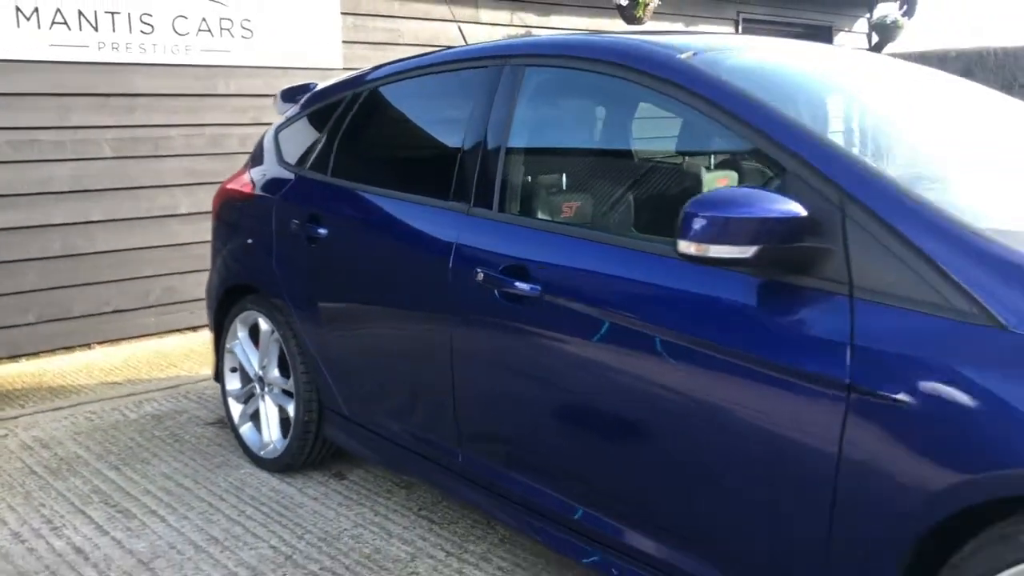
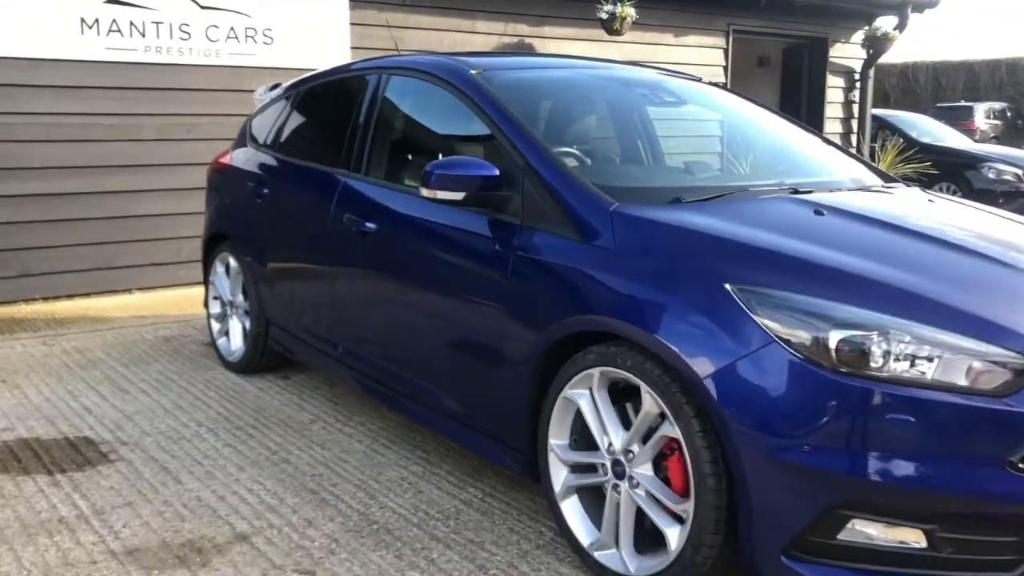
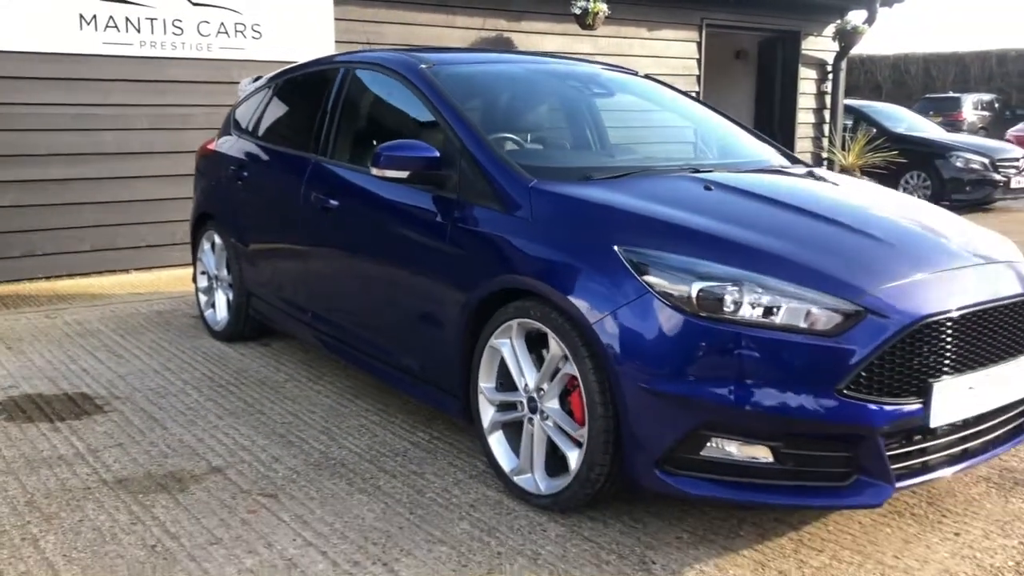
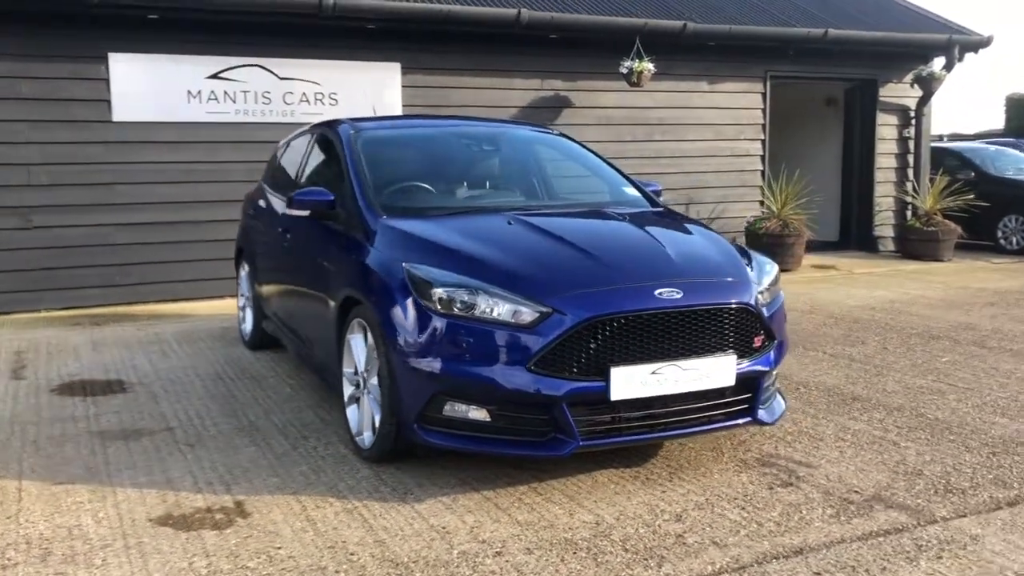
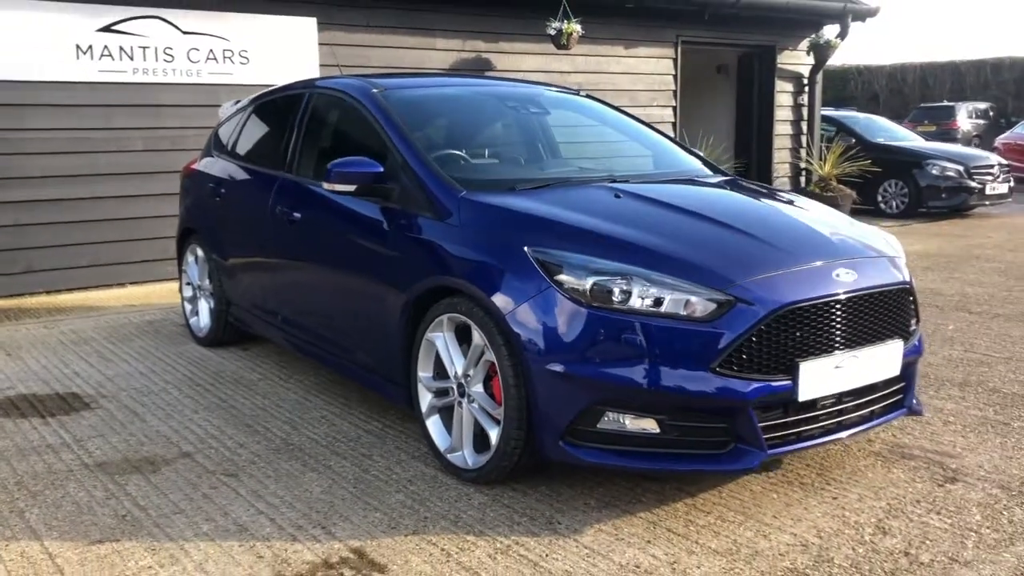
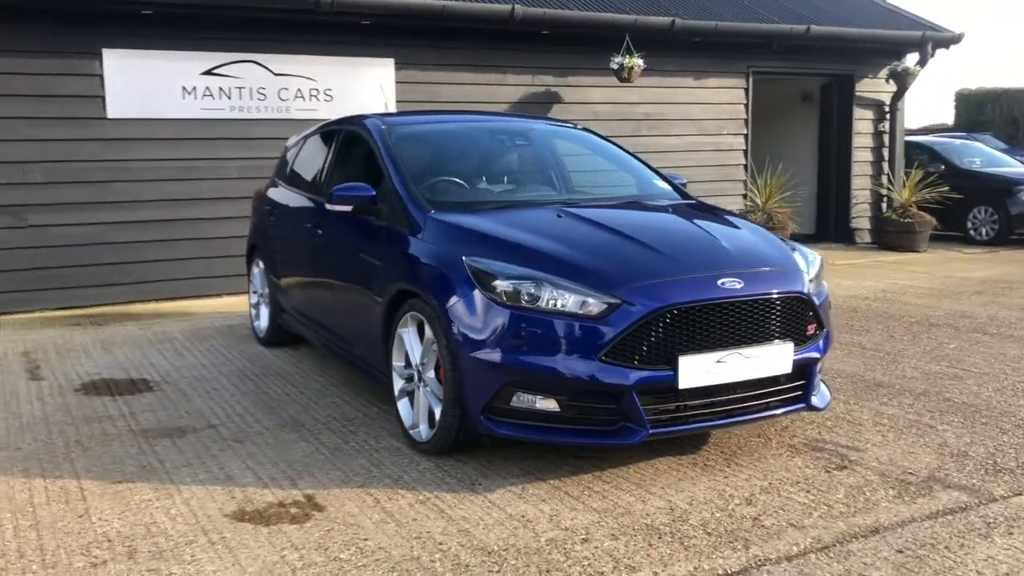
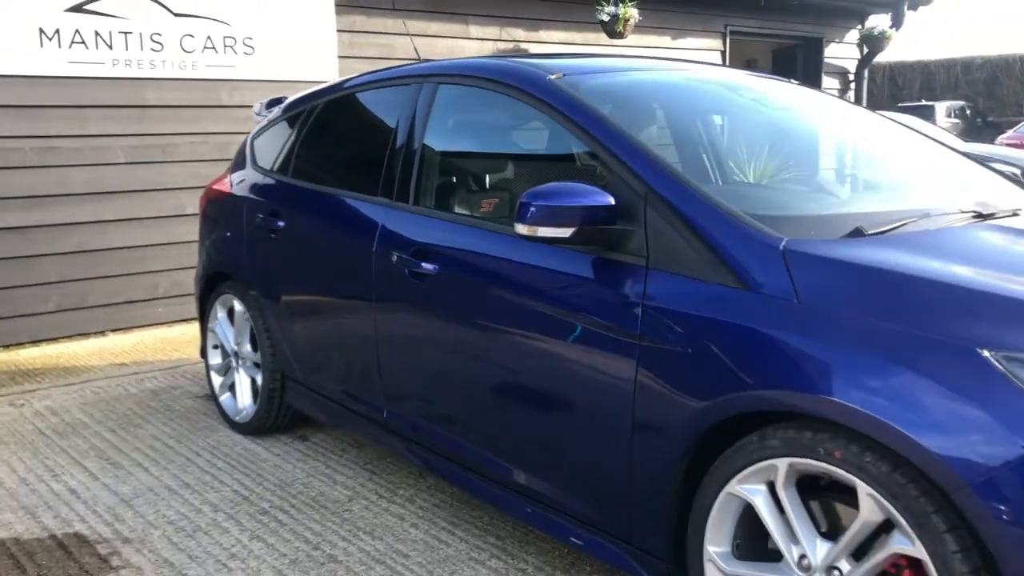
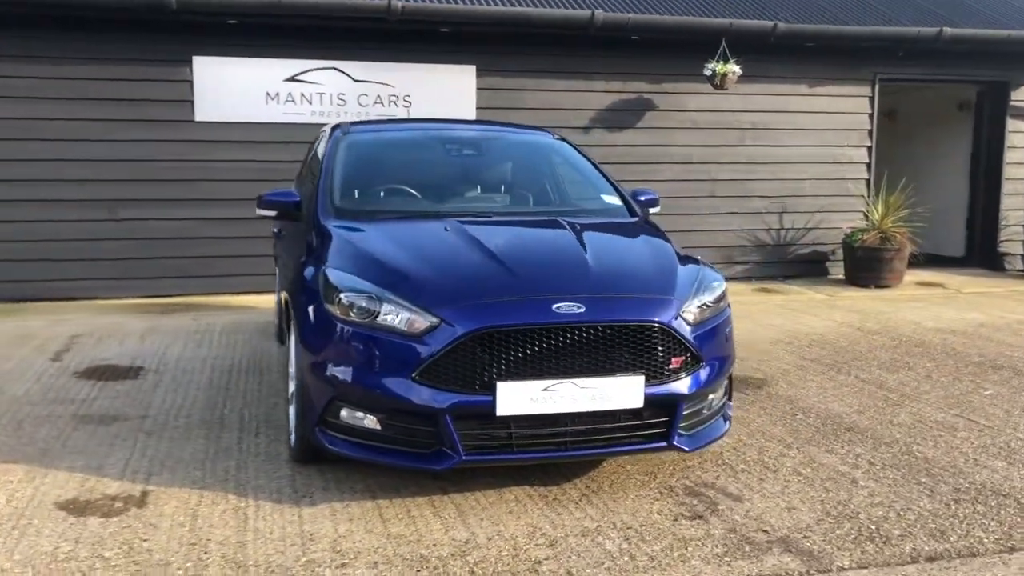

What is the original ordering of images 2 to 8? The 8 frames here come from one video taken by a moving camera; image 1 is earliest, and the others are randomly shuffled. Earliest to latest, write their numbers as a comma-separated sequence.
7, 2, 3, 5, 6, 4, 8
